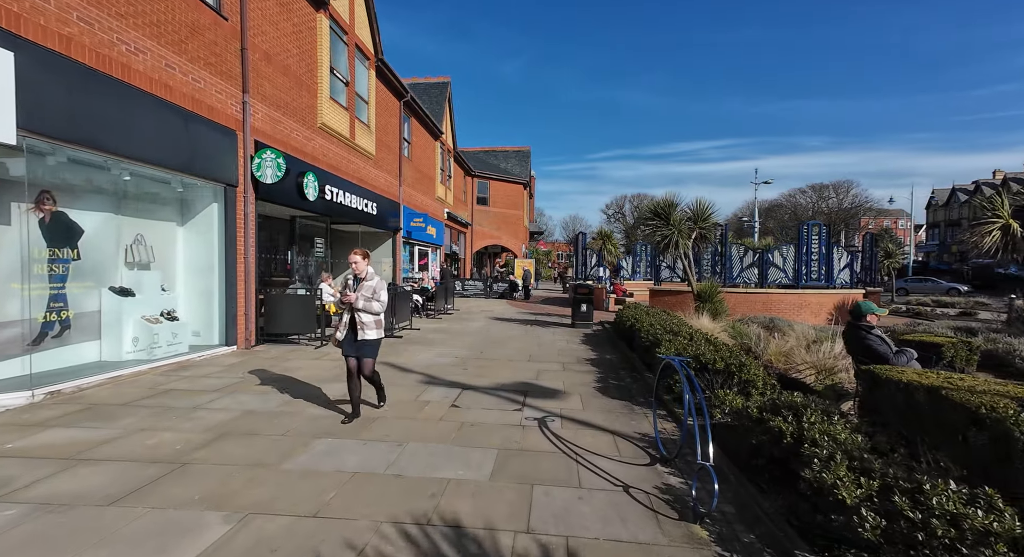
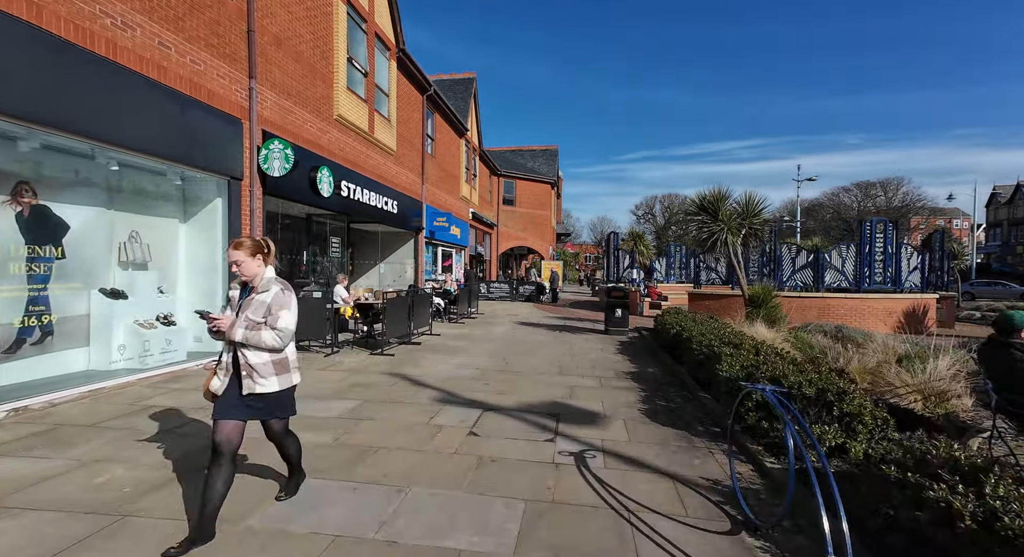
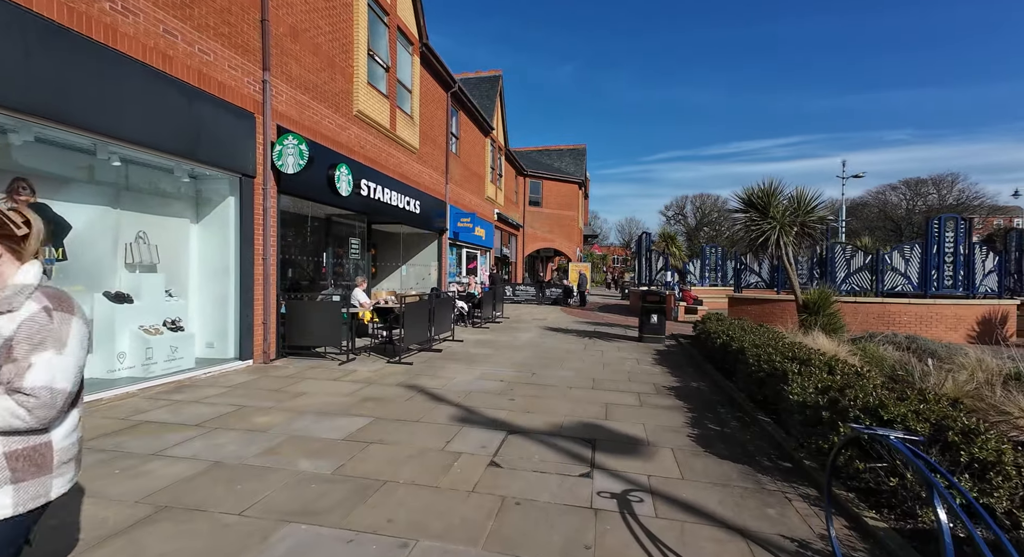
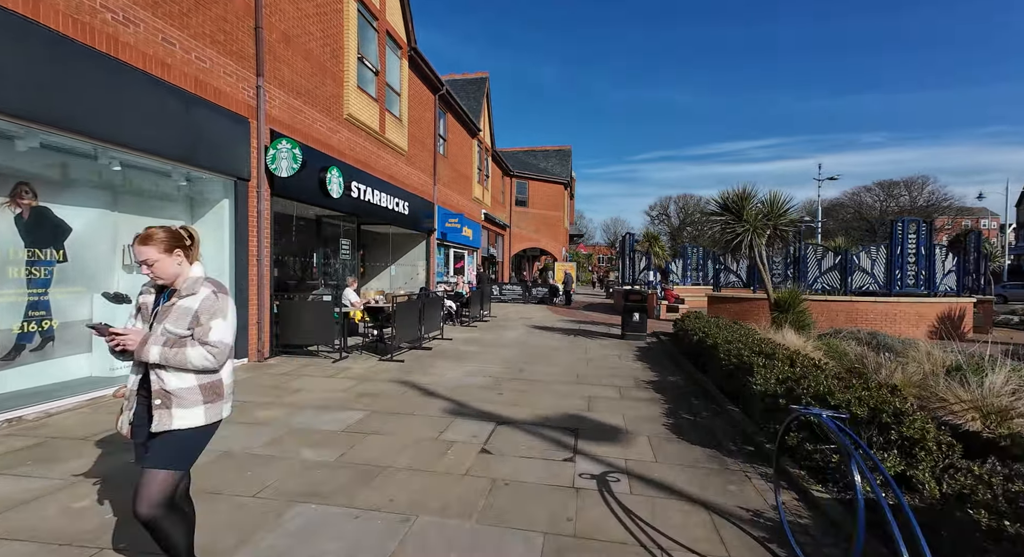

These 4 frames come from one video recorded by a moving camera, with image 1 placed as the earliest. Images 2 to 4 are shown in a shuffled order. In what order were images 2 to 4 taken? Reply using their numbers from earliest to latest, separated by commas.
2, 4, 3
